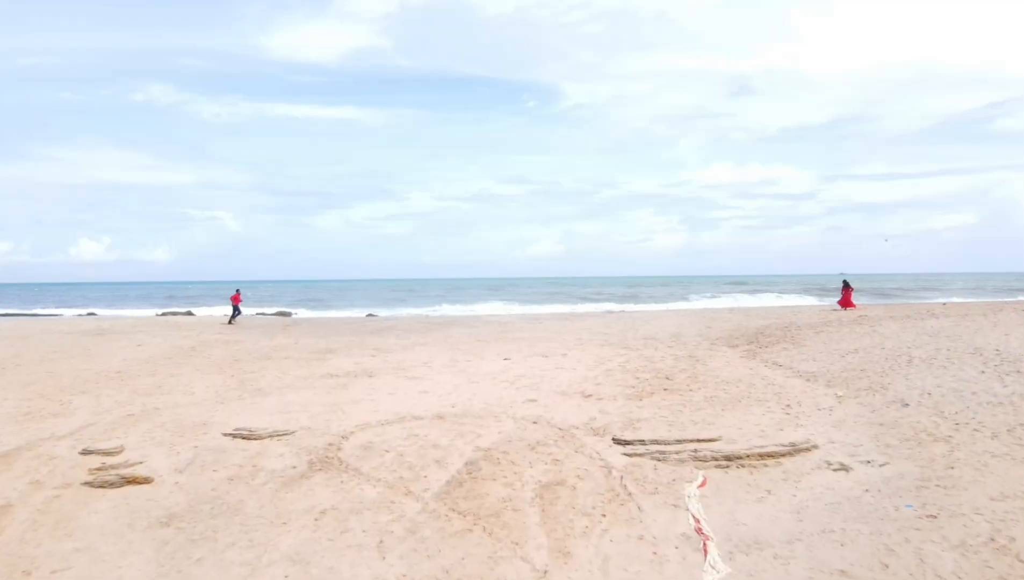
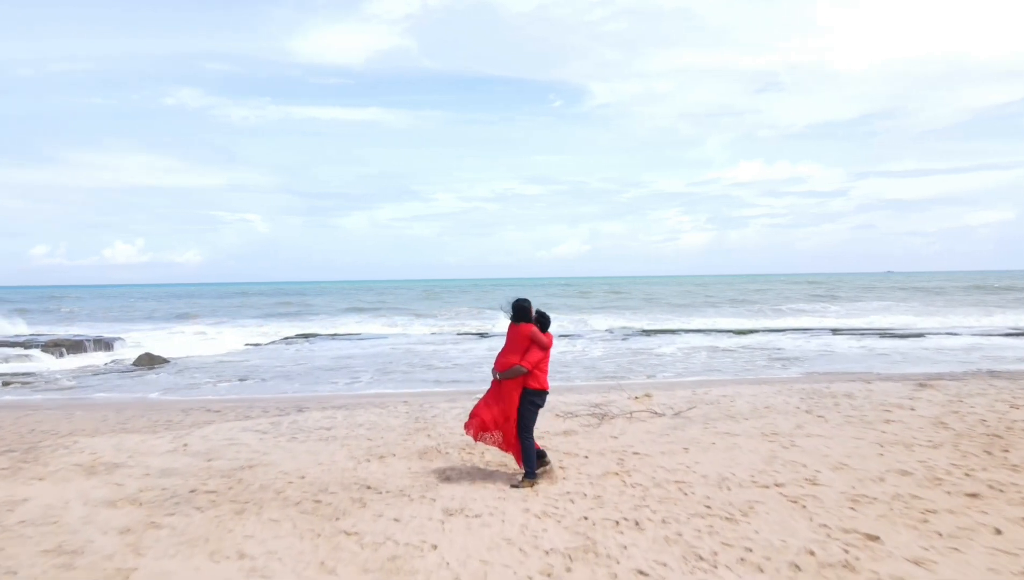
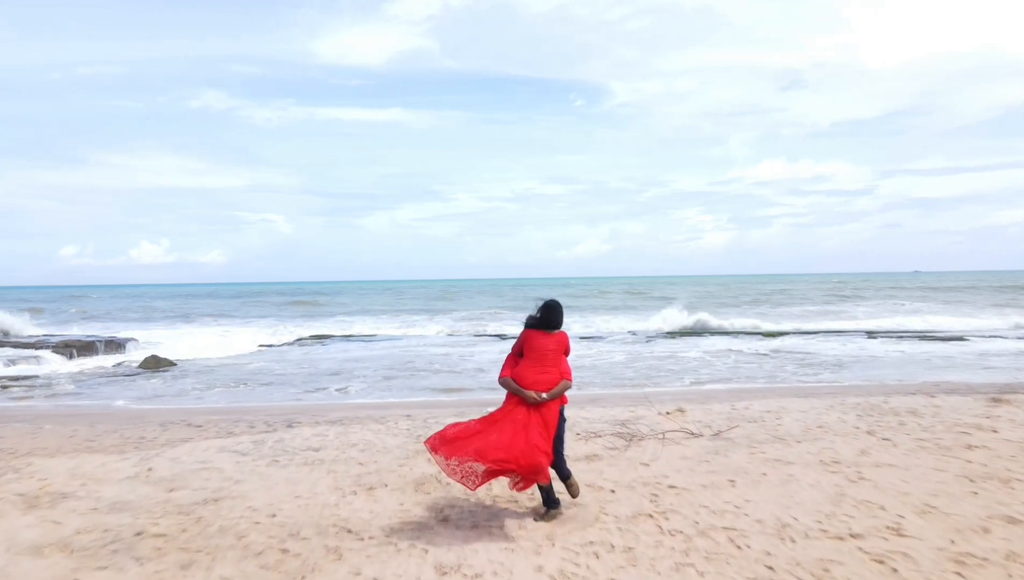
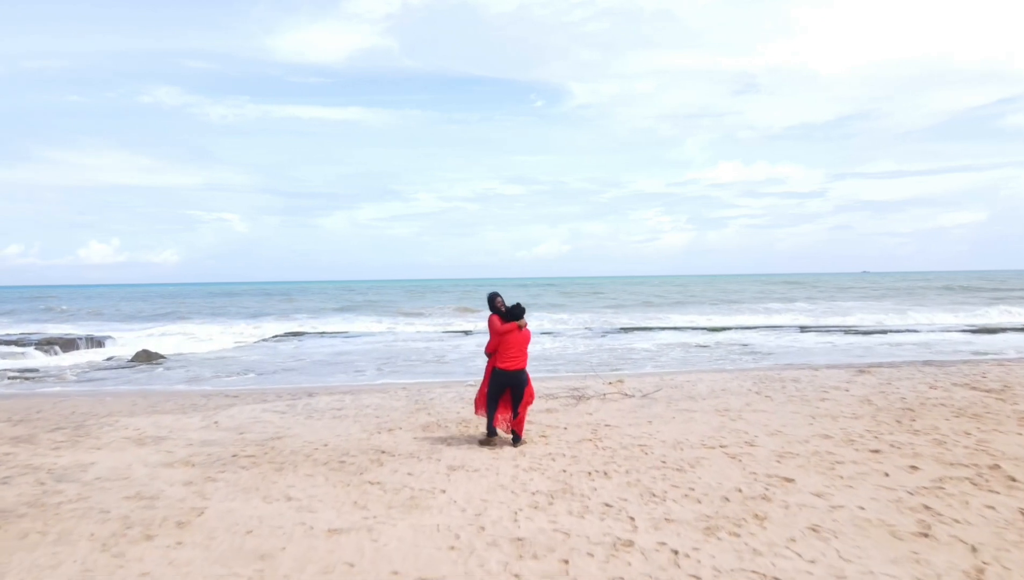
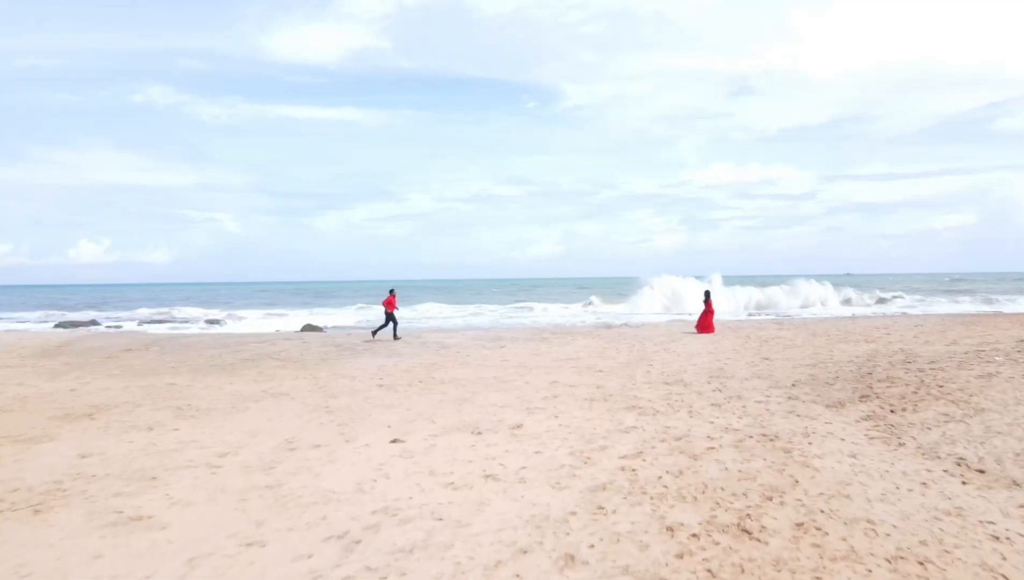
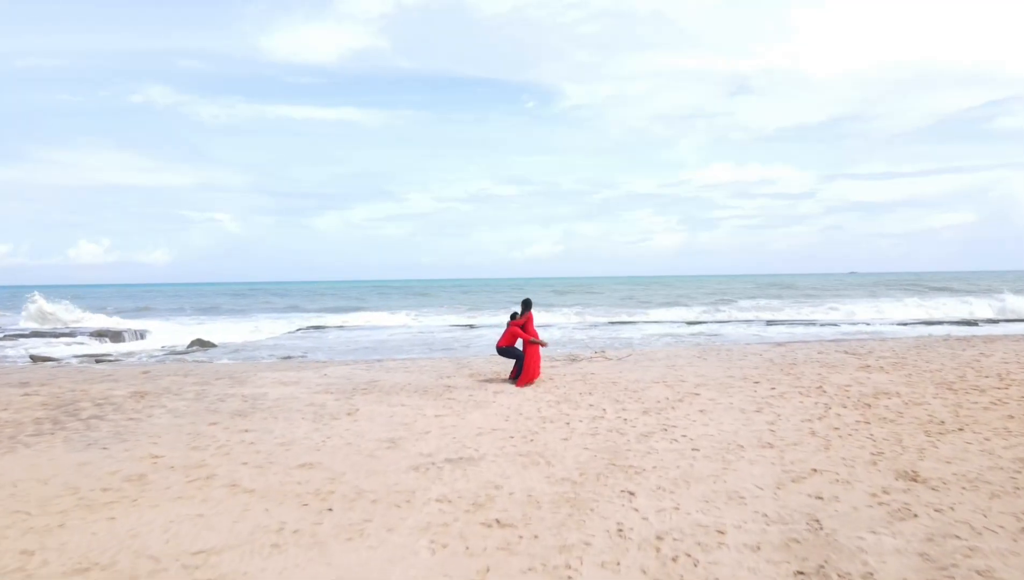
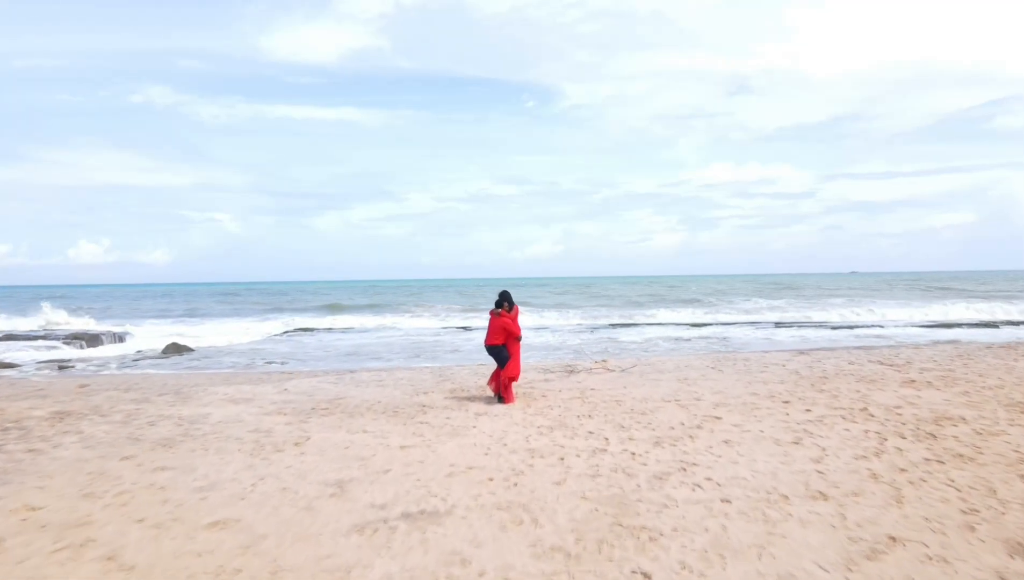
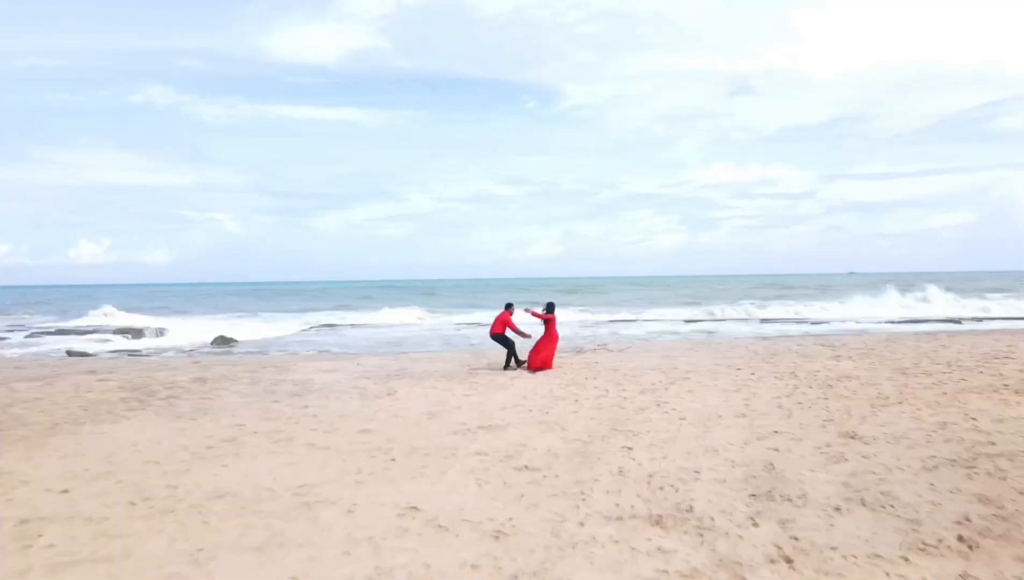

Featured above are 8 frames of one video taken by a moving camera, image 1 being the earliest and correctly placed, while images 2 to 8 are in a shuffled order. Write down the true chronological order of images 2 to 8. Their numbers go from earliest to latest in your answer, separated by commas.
5, 8, 6, 7, 4, 2, 3
